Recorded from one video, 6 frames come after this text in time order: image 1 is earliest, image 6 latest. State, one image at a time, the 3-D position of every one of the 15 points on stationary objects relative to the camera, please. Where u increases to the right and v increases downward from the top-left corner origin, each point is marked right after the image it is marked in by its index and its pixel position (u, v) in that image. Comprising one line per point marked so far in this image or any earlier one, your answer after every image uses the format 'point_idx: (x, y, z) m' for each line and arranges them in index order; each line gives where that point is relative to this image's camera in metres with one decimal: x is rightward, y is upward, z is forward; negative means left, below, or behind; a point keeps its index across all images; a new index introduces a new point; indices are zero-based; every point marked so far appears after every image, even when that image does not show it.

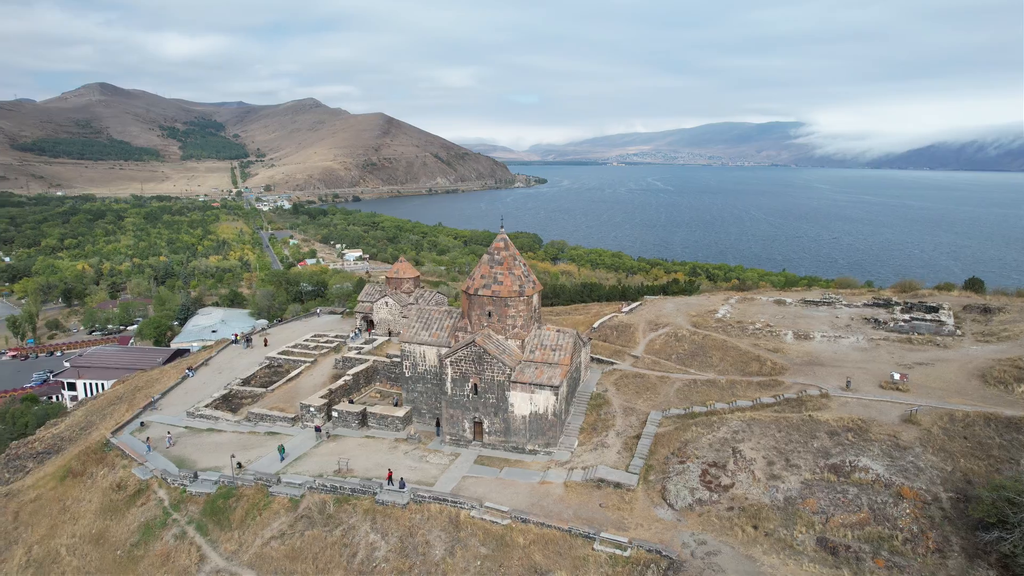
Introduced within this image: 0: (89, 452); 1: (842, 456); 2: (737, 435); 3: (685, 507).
0: (-12.4, -4.8, +19.8) m
1: (+6.7, -3.4, +13.7) m
2: (+5.1, -3.3, +15.2) m
3: (+3.6, -4.6, +14.0) m
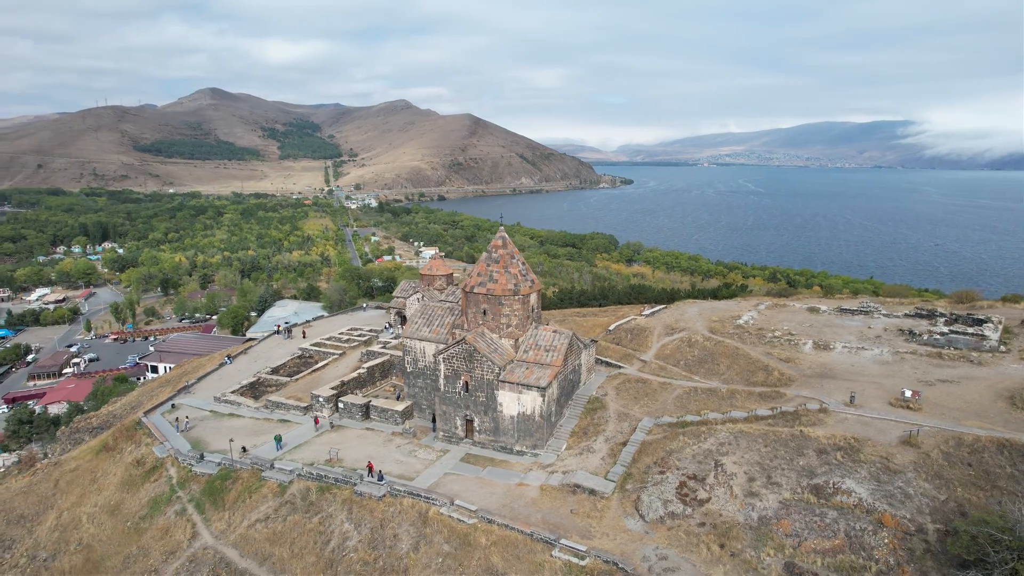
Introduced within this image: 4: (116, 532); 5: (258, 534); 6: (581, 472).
0: (-12.3, -4.5, +21.2) m
1: (+6.0, -3.6, +12.7) m
2: (+4.5, -3.4, +14.4) m
3: (+2.9, -4.6, +13.4) m
4: (-10.1, -6.2, +17.1) m
5: (-5.8, -5.6, +15.3) m
6: (+1.5, -4.2, +15.3) m
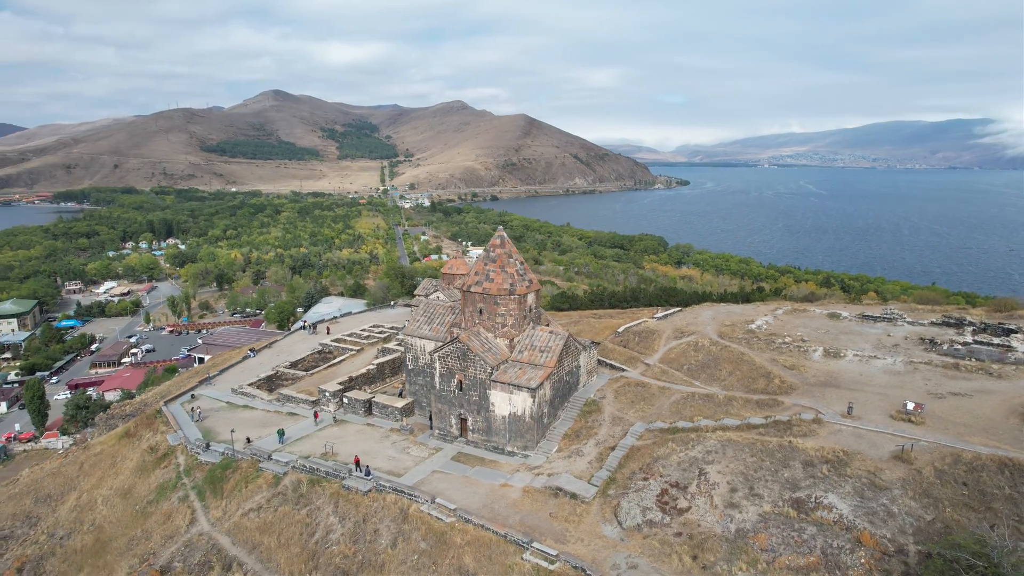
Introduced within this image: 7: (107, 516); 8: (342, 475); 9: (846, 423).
0: (-12.1, -4.3, +22.1) m
1: (+5.4, -3.7, +12.1) m
2: (+4.1, -3.5, +13.9) m
3: (+2.3, -4.7, +13.1) m
4: (-10.3, -6.0, +17.9) m
5: (-6.2, -5.5, +15.7) m
6: (+1.2, -4.2, +15.1) m
7: (-10.9, -6.2, +18.1) m
8: (-4.1, -4.5, +16.1) m
9: (+6.8, -2.8, +13.7) m
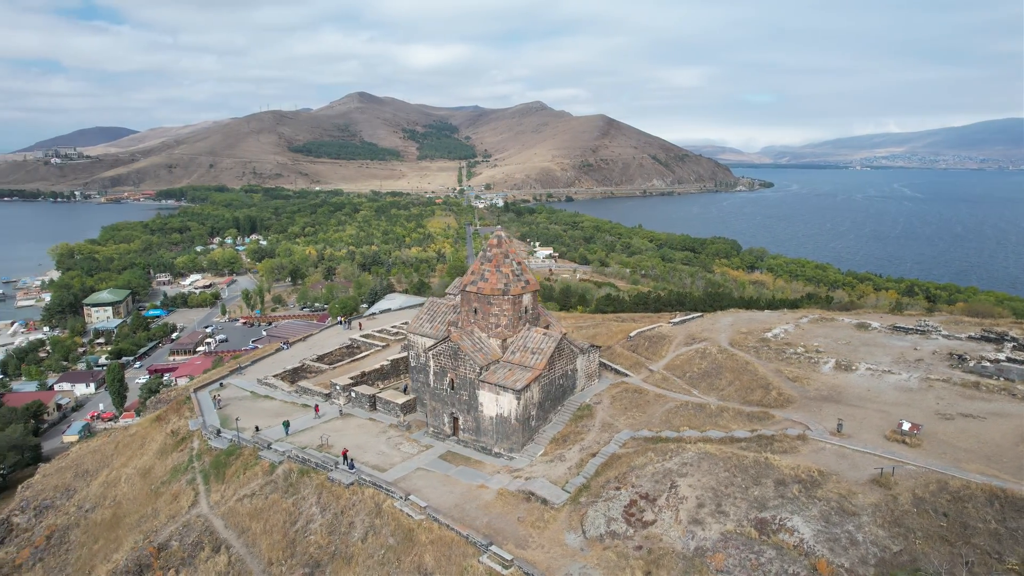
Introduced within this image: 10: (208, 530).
0: (-11.7, -4.0, +23.4) m
1: (+4.5, -3.8, +11.3) m
2: (+3.4, -3.6, +13.3) m
3: (+1.6, -4.7, +12.7) m
4: (-10.5, -5.8, +18.9) m
5: (-6.6, -5.4, +16.3) m
6: (+0.6, -4.2, +14.8) m
7: (-11.1, -5.9, +19.3) m
8: (-4.5, -4.4, +16.4) m
9: (+6.1, -2.9, +12.7) m
10: (-7.3, -5.9, +16.2) m
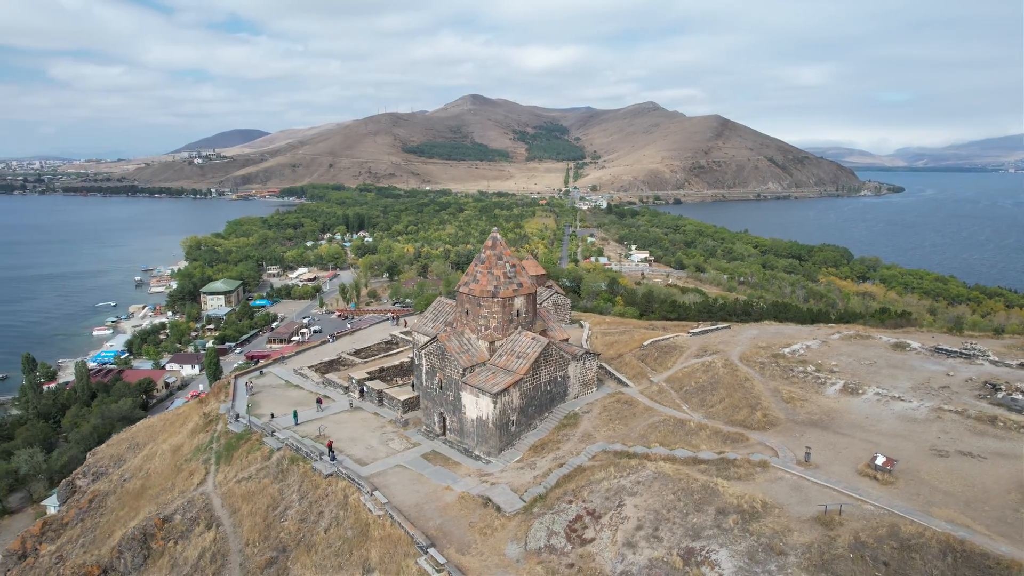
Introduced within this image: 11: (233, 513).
0: (-10.9, -3.6, +25.0) m
1: (+3.0, -3.9, +10.5) m
2: (+2.3, -3.7, +12.5) m
3: (+0.4, -4.8, +12.2) m
4: (-10.5, -5.5, +20.4) m
5: (-7.1, -5.2, +17.2) m
6: (-0.2, -4.3, +14.5) m
7: (-11.0, -5.6, +20.9) m
8: (-4.9, -4.3, +17.0) m
9: (+4.9, -3.1, +11.5) m
10: (-7.8, -5.6, +17.2) m
11: (-7.0, -5.6, +16.7) m
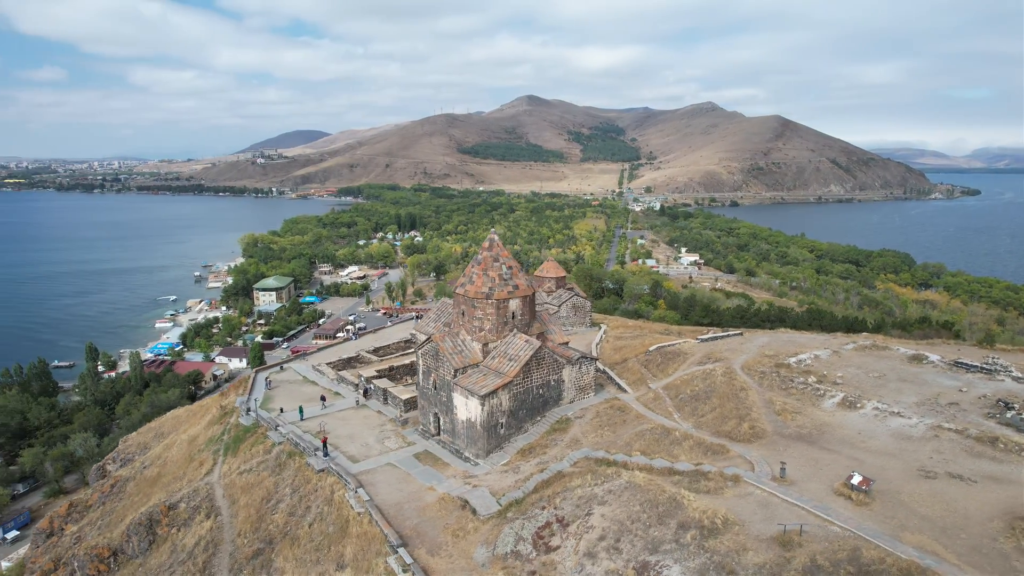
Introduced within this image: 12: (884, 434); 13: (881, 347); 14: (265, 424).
0: (-10.4, -3.5, +25.8) m
1: (+2.3, -4.0, +10.1) m
2: (+1.7, -3.8, +12.2) m
3: (-0.3, -4.8, +12.1) m
4: (-10.4, -5.4, +21.2) m
5: (-7.2, -5.1, +17.7) m
6: (-0.6, -4.3, +14.4) m
7: (-10.9, -5.4, +21.7) m
8: (-5.1, -4.2, +17.2) m
9: (+4.3, -3.3, +11.0) m
10: (-8.0, -5.5, +17.7) m
11: (-7.2, -5.5, +17.2) m
12: (+7.0, -2.7, +12.5) m
13: (+9.9, -1.6, +17.8) m
14: (-7.3, -4.1, +19.9) m
